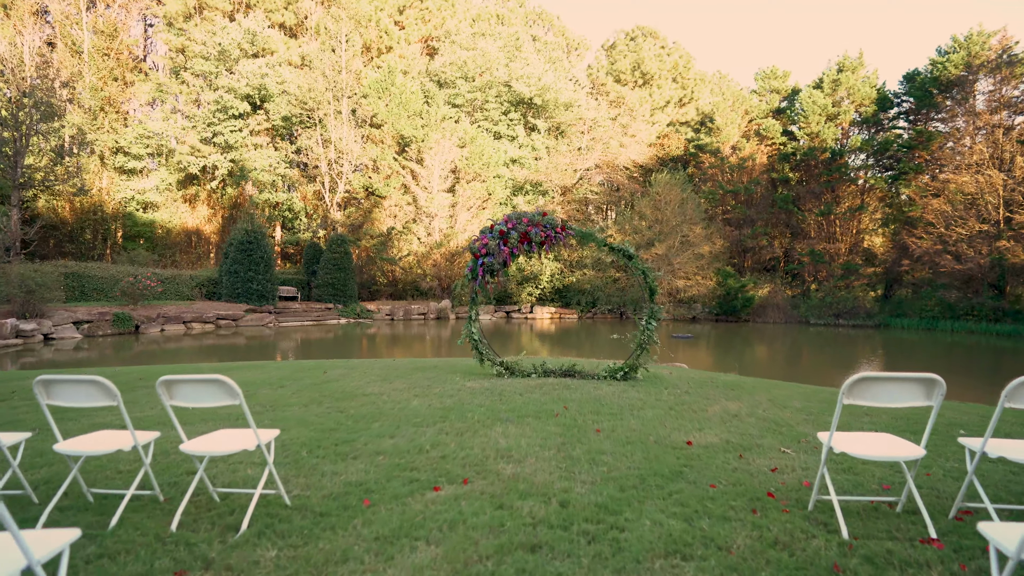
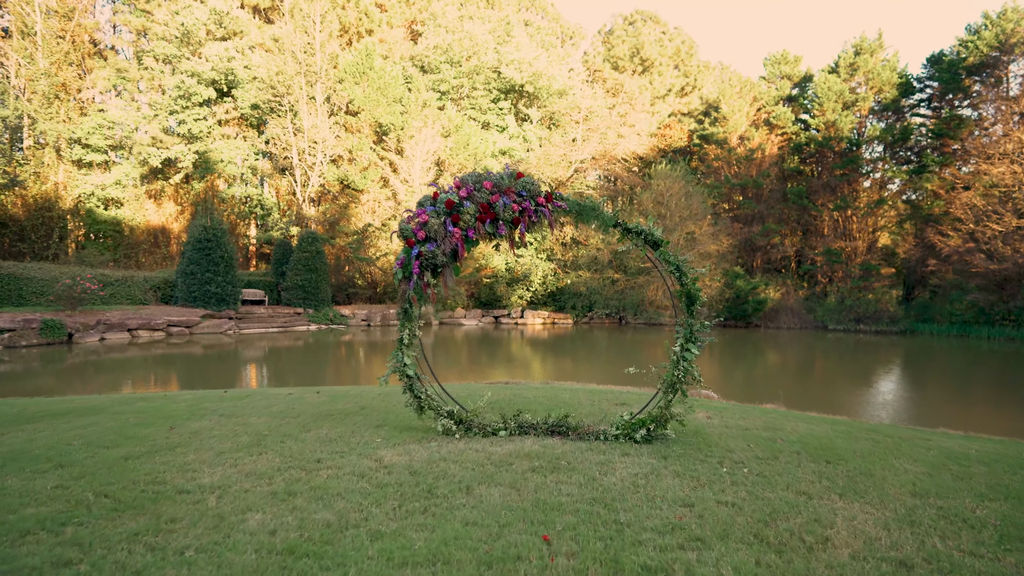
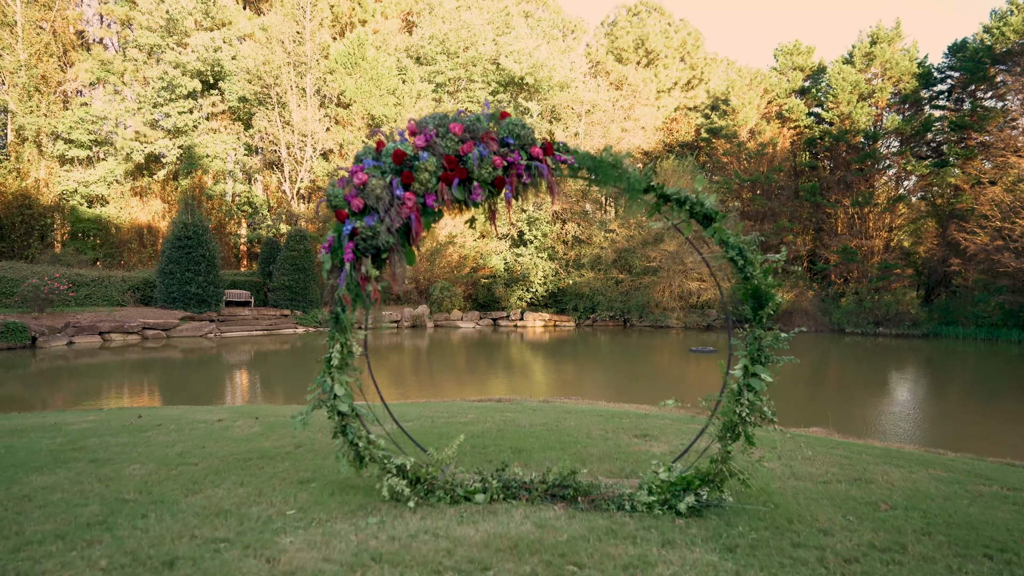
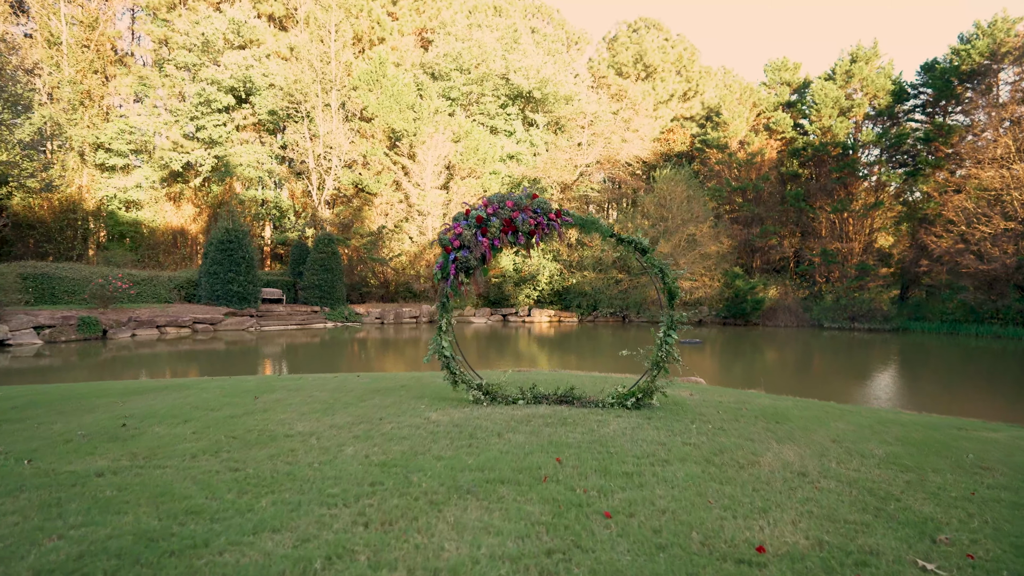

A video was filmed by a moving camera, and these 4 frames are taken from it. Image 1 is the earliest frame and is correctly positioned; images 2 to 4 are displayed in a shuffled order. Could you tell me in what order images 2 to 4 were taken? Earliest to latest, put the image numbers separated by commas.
4, 2, 3
